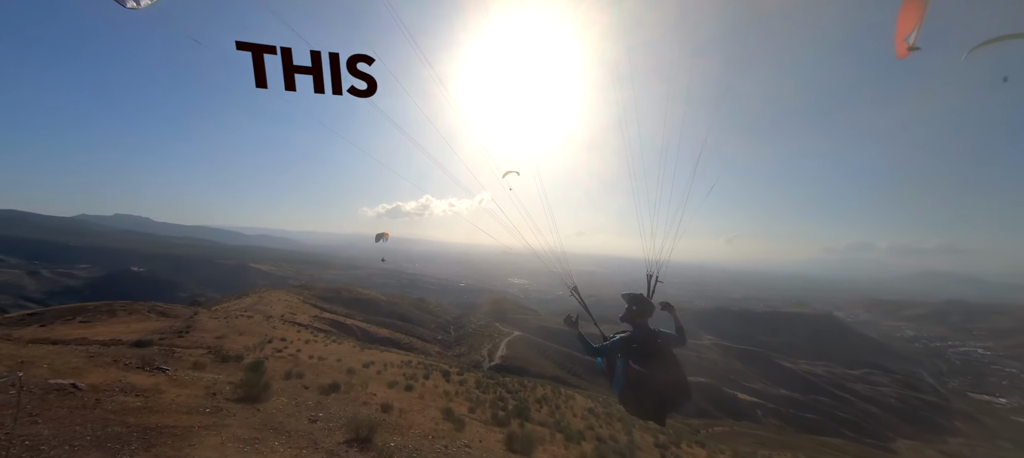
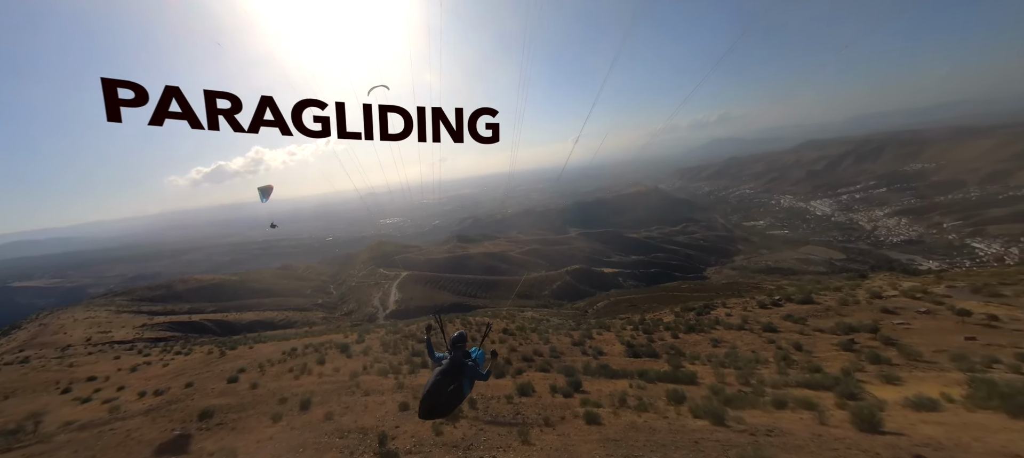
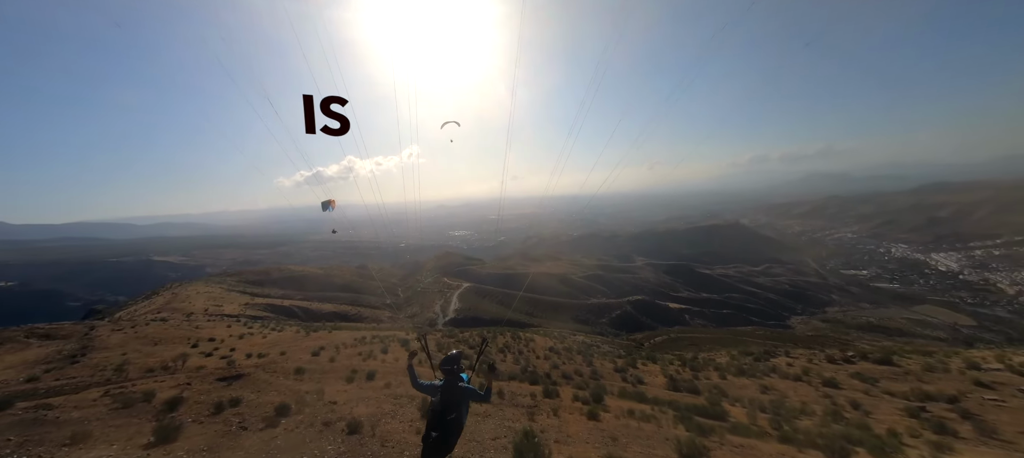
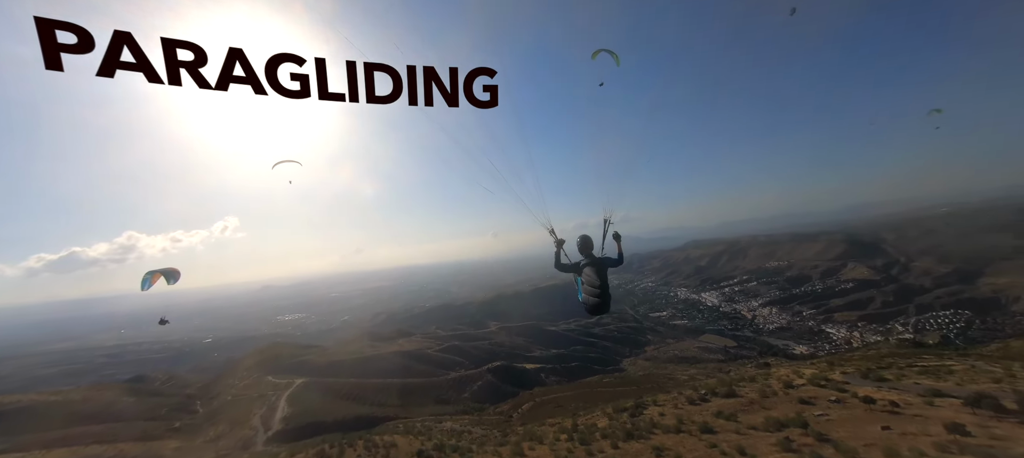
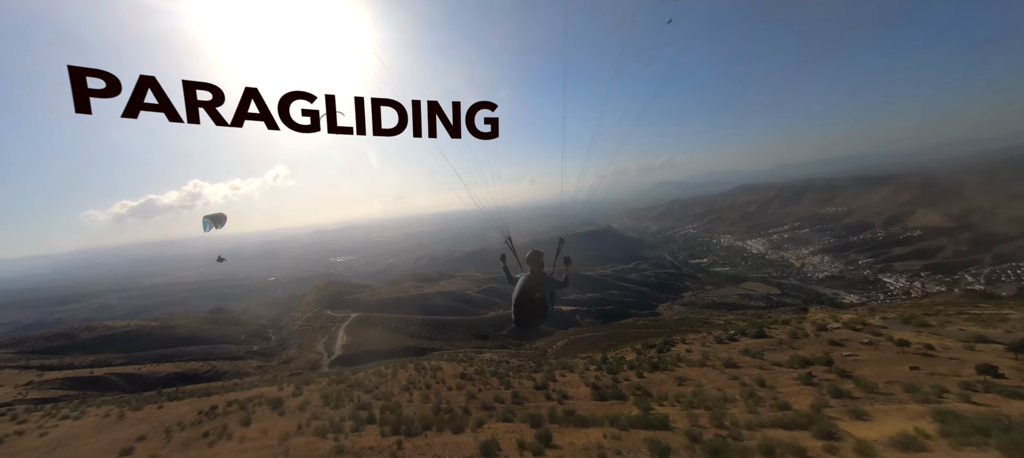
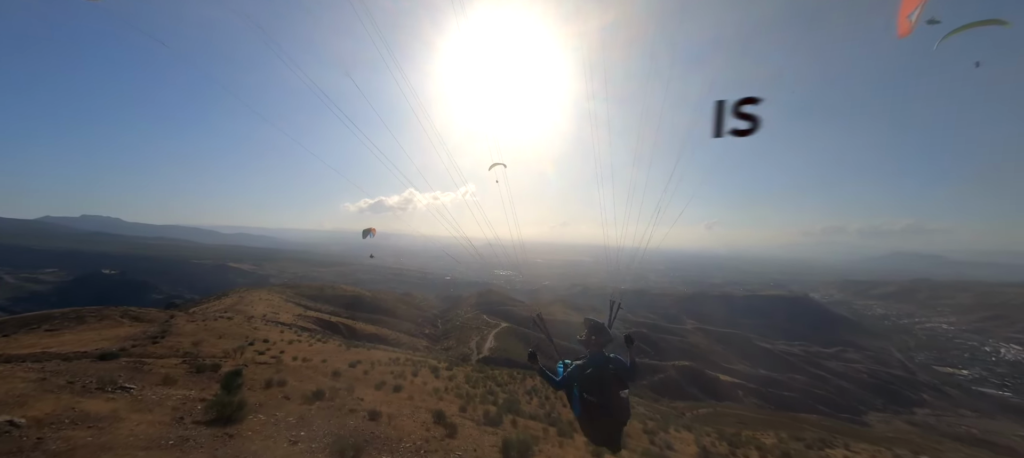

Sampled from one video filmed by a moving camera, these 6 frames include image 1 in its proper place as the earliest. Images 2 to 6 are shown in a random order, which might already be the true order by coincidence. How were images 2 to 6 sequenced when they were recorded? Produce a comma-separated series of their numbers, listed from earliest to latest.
6, 3, 2, 5, 4
